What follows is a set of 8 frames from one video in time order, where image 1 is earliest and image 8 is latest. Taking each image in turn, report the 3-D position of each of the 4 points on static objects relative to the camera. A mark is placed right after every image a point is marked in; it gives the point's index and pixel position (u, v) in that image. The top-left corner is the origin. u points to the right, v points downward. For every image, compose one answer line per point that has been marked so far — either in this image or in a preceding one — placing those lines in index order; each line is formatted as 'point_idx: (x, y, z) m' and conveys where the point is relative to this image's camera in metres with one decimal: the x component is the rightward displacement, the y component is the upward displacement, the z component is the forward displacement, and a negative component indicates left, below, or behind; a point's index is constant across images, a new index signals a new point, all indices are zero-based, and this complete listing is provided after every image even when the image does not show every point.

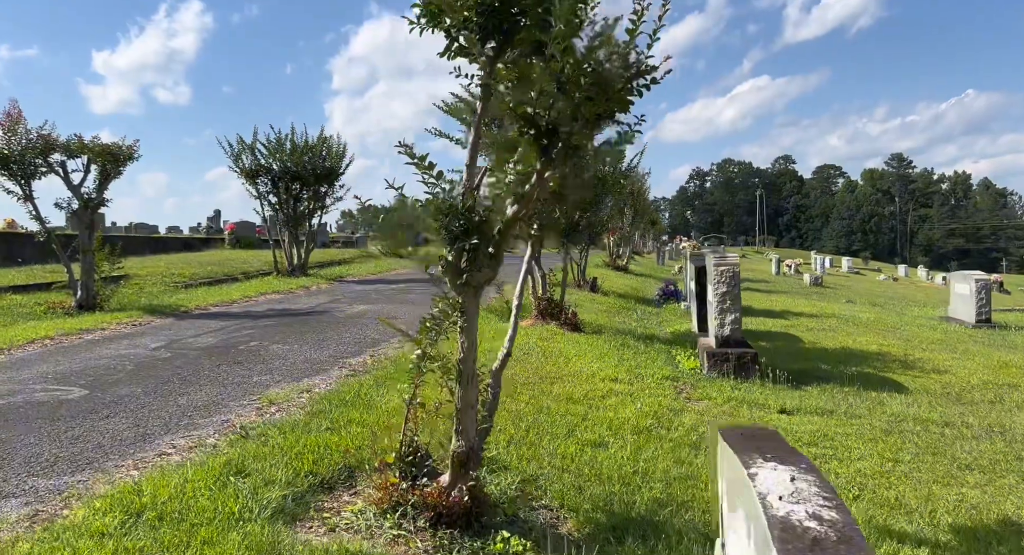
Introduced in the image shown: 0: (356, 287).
0: (-2.8, -0.2, +13.4) m
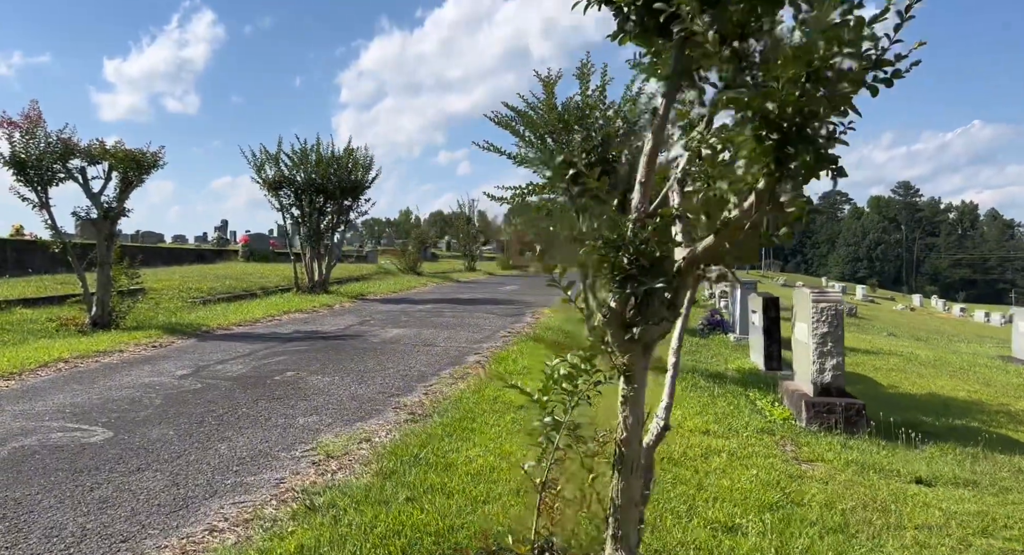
0: (-2.2, -0.5, +12.7) m
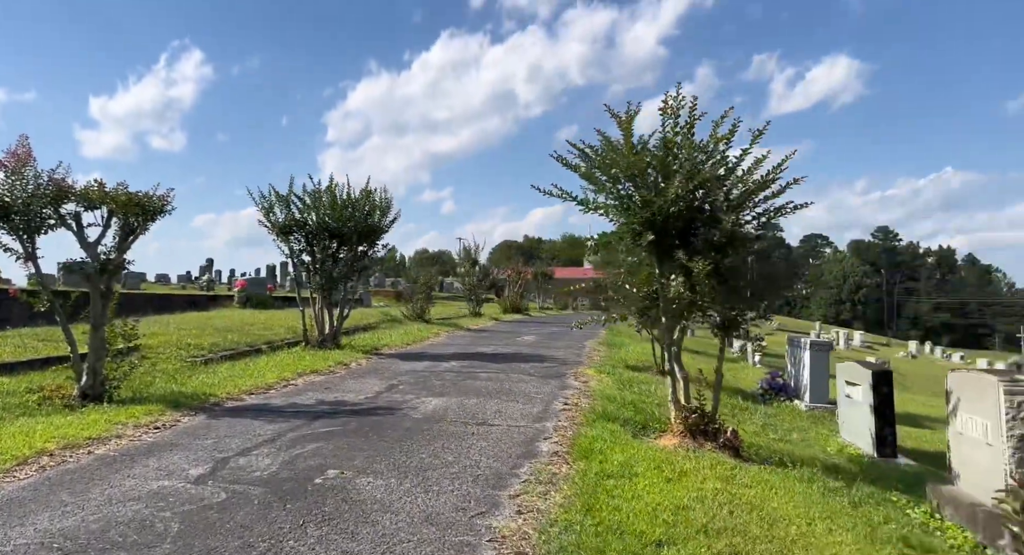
0: (-1.7, -1.4, +11.4) m
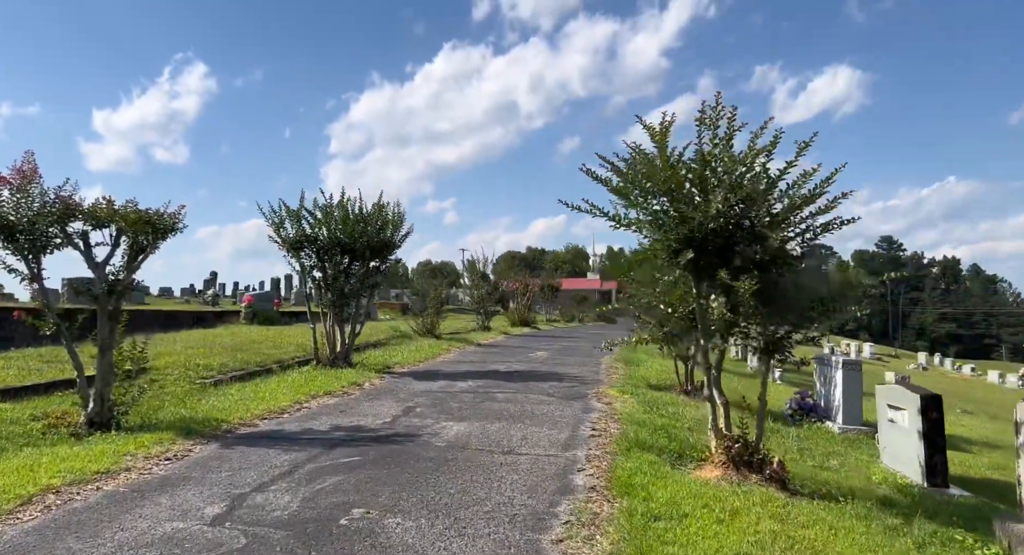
0: (-1.4, -1.6, +11.1) m
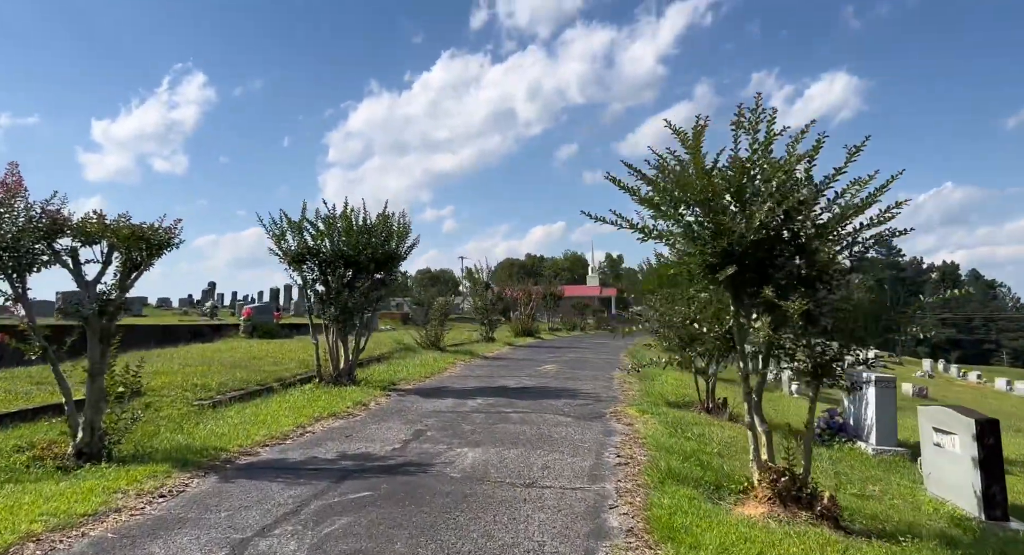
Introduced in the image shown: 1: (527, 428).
0: (-1.2, -1.8, +10.6) m
1: (+0.2, -1.8, +9.0) m
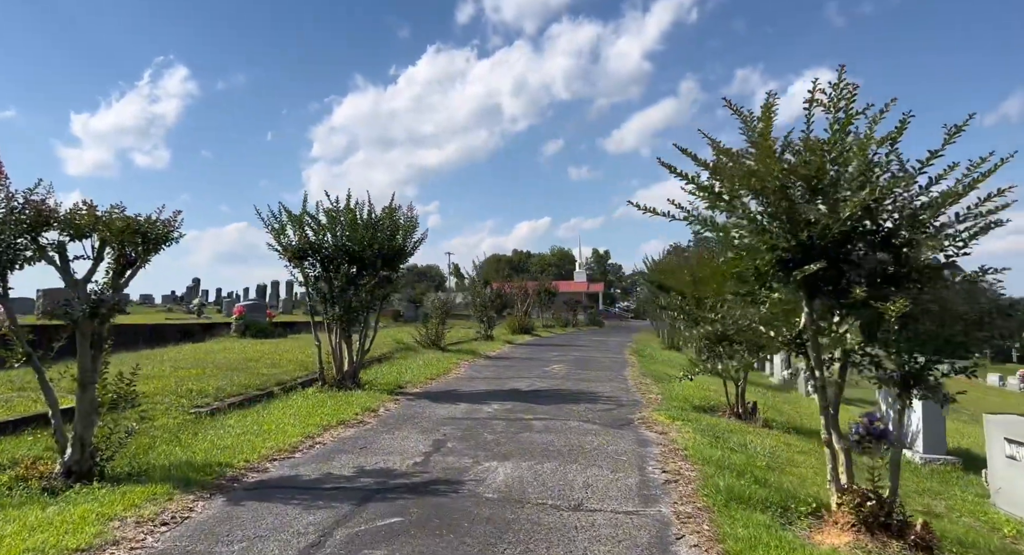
0: (-0.9, -1.8, +9.9) m
1: (+0.5, -1.8, +8.3) m
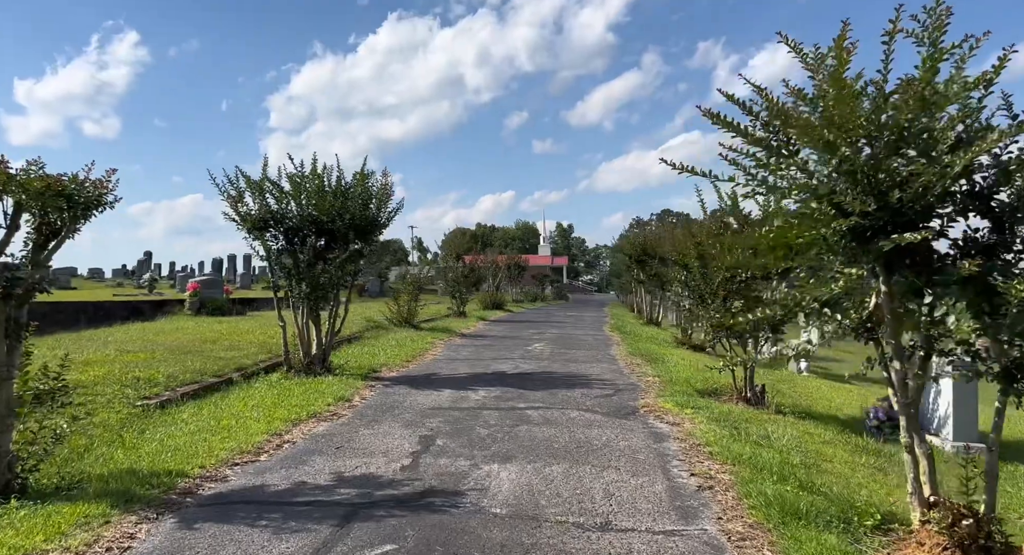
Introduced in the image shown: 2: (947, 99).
0: (-1.1, -1.5, +8.9) m
1: (+0.4, -1.5, +7.4) m
2: (+2.5, +1.0, +4.4) m
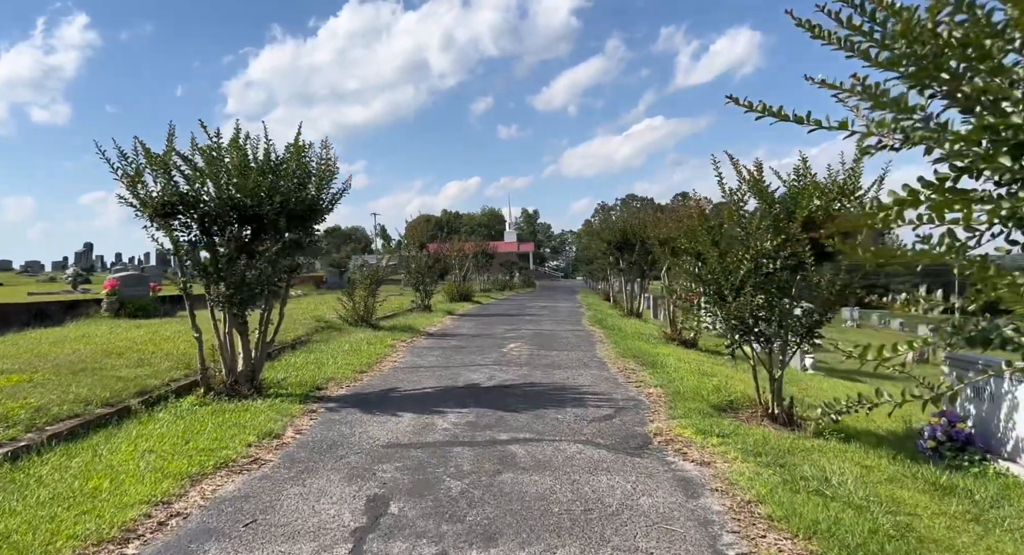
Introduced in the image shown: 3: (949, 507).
0: (-1.3, -1.5, +6.9) m
1: (+0.3, -1.5, +5.5) m
2: (+2.5, +1.0, +2.6) m
3: (+3.2, -1.7, +5.5) m
